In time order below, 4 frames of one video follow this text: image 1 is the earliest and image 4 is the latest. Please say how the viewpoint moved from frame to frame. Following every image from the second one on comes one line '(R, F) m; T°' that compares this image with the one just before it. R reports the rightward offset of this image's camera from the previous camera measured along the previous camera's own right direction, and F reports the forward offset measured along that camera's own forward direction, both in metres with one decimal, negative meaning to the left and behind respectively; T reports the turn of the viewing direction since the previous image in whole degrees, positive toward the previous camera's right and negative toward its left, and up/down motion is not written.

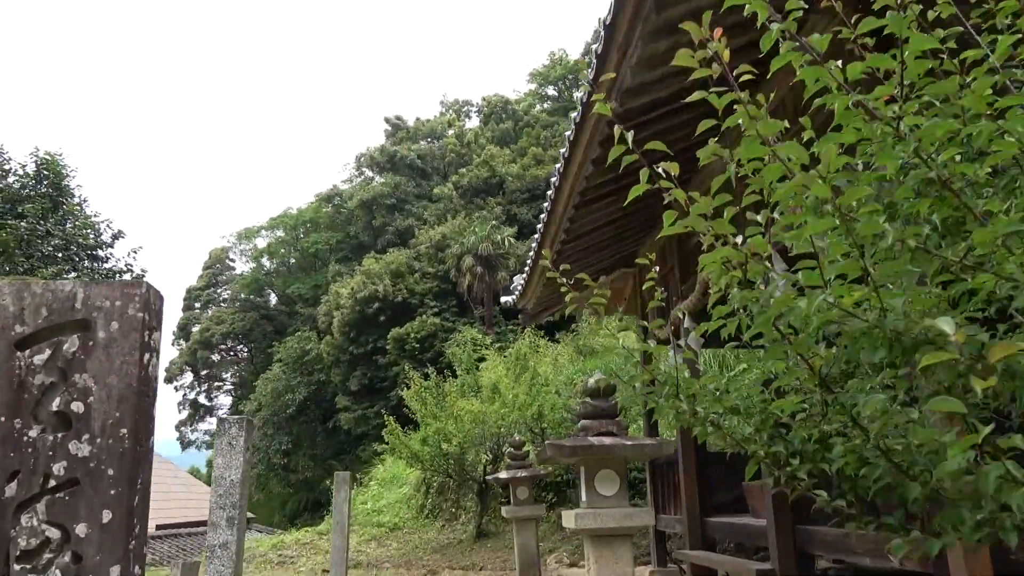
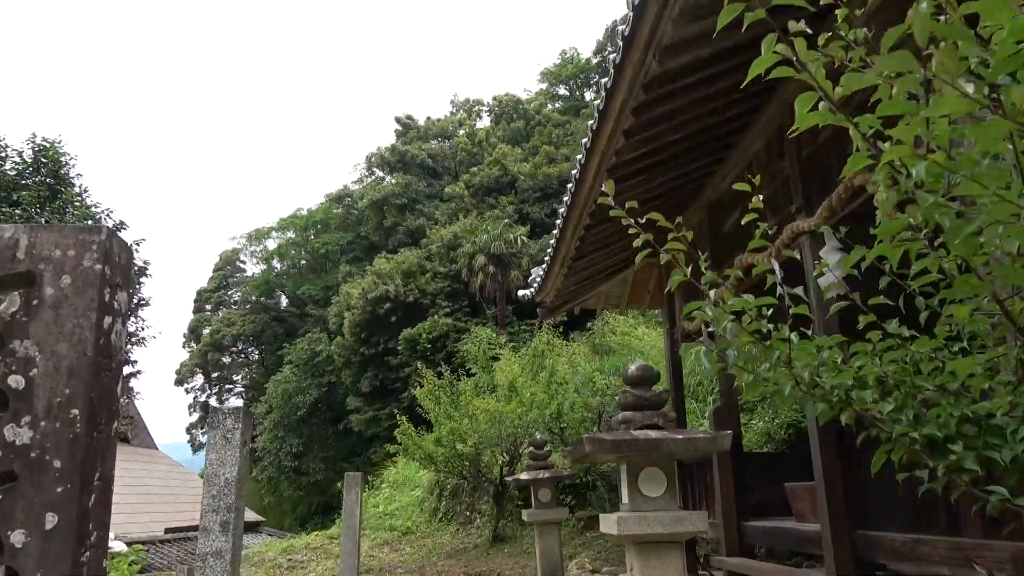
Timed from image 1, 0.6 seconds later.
(-0.1, +0.3) m; -1°
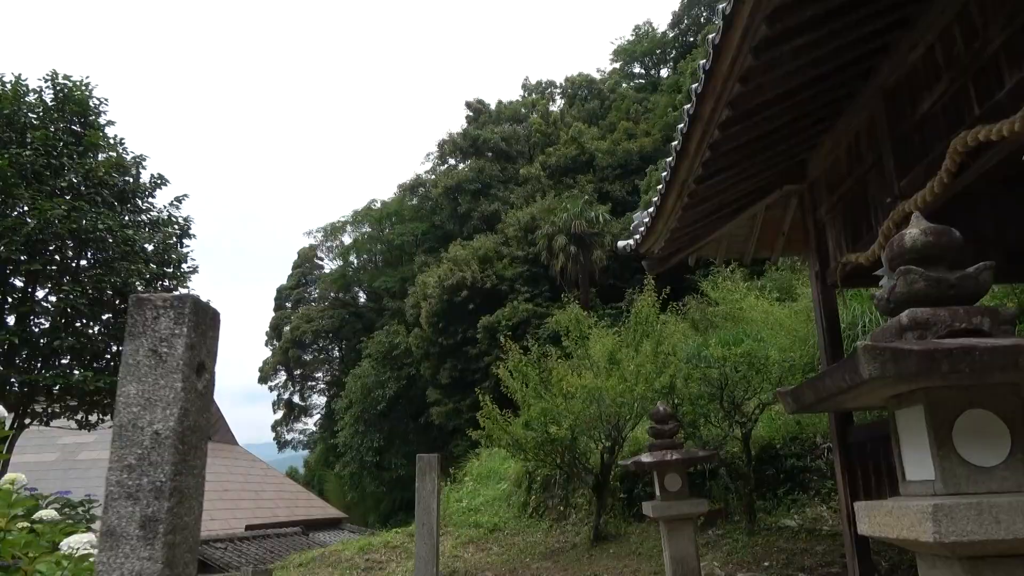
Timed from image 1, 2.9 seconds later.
(-0.2, +1.1) m; -6°
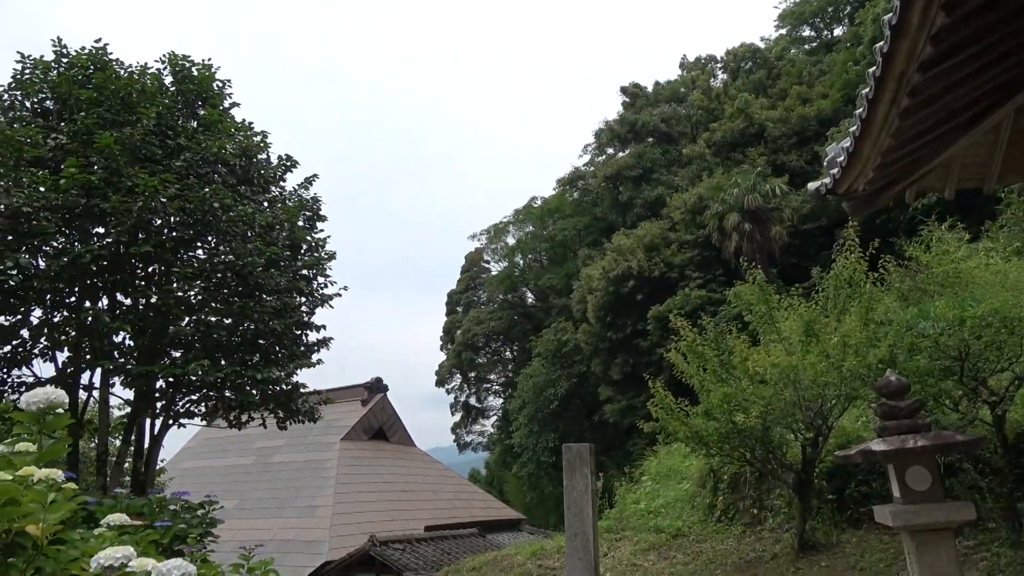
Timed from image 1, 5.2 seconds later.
(0.0, +0.8) m; -13°
